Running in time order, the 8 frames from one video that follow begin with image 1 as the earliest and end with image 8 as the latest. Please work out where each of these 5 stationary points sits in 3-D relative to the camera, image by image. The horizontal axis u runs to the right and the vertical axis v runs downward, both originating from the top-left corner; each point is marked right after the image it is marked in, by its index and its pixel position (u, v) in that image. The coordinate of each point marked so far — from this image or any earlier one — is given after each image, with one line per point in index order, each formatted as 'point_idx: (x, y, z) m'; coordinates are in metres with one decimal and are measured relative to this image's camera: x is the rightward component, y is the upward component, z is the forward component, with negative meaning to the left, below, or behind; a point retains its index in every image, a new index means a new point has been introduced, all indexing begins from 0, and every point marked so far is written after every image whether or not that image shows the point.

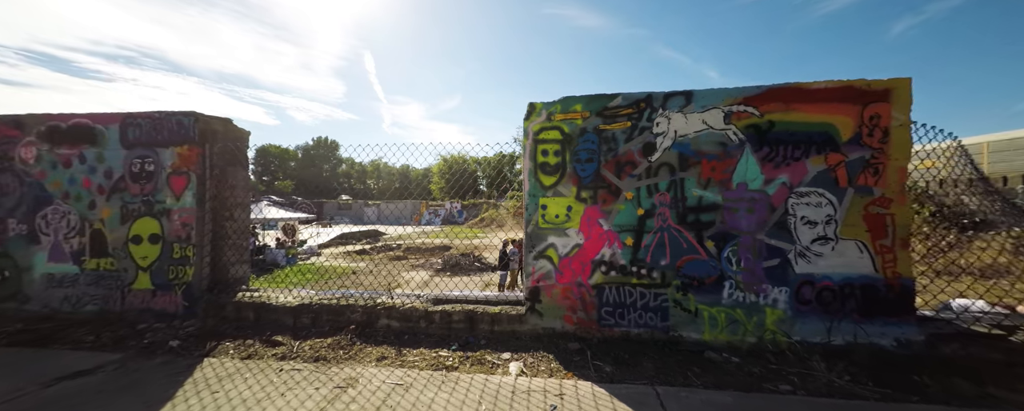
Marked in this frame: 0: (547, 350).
0: (+0.3, -1.1, +2.4) m
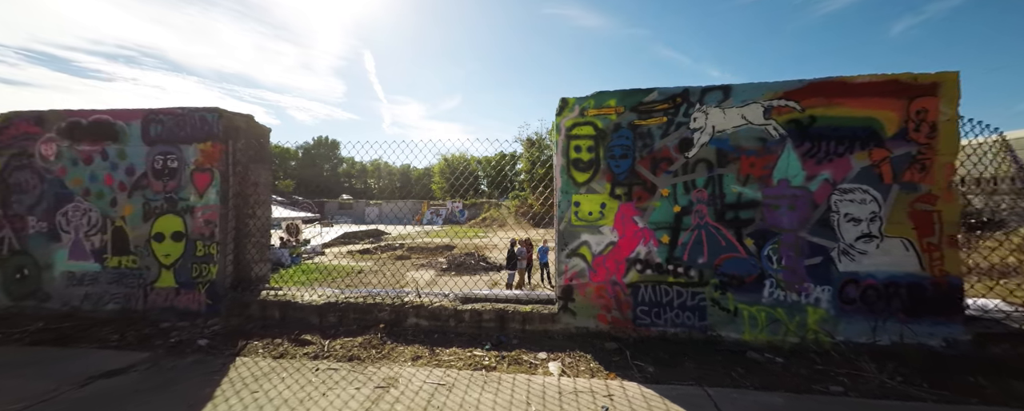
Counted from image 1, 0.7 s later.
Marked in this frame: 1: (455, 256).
0: (+0.6, -1.1, +2.3) m
1: (-3.1, -2.6, +15.6) m
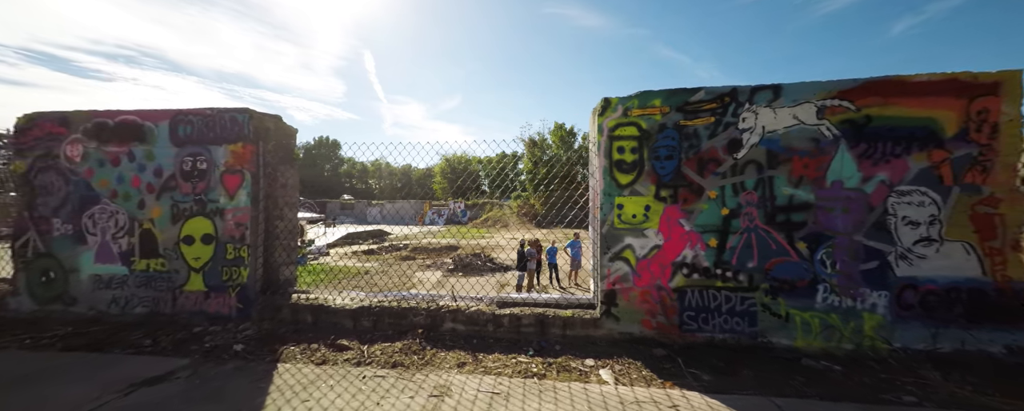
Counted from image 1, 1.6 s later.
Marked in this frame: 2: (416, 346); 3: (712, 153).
0: (+0.9, -1.1, +2.3) m
1: (-2.7, -2.7, +15.5) m
2: (-0.8, -1.1, +2.4) m
3: (+1.6, +0.4, +2.4) m
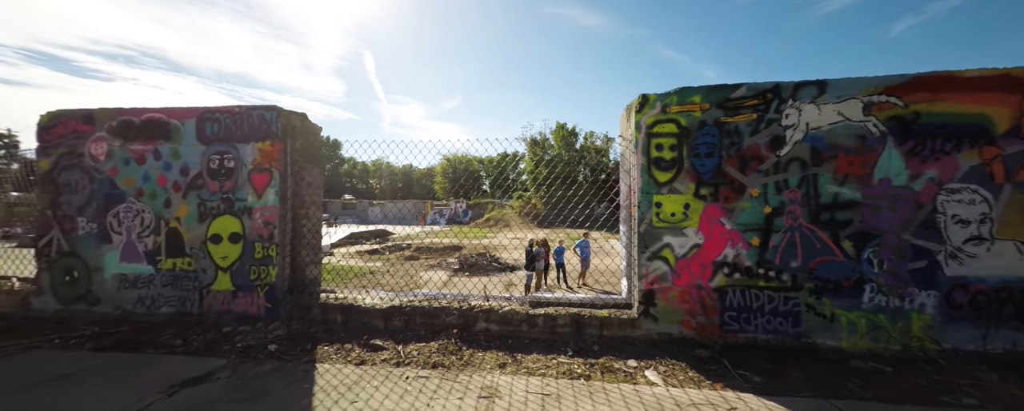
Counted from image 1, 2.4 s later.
0: (+1.2, -1.1, +2.2) m
1: (-2.3, -2.6, +15.5) m
2: (-0.5, -1.1, +2.4) m
3: (+1.9, +0.4, +2.3) m
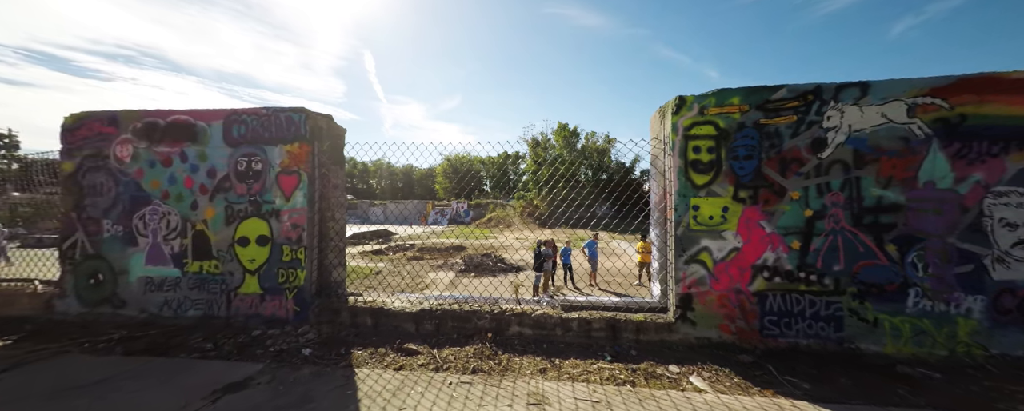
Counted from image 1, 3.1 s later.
0: (+1.5, -1.1, +2.2) m
1: (-2.0, -2.7, +15.5) m
2: (-0.2, -1.2, +2.4) m
3: (+2.2, +0.4, +2.3) m
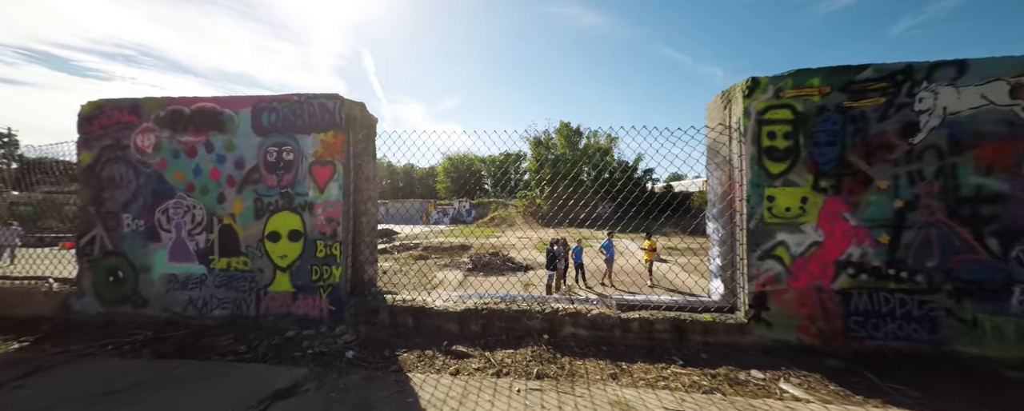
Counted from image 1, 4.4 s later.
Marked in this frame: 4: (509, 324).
0: (+1.9, -1.1, +2.0) m
1: (-1.6, -2.6, +15.3) m
2: (+0.2, -1.1, +2.2) m
3: (+2.6, +0.5, +2.1) m
4: (0.0, -1.0, +2.5) m
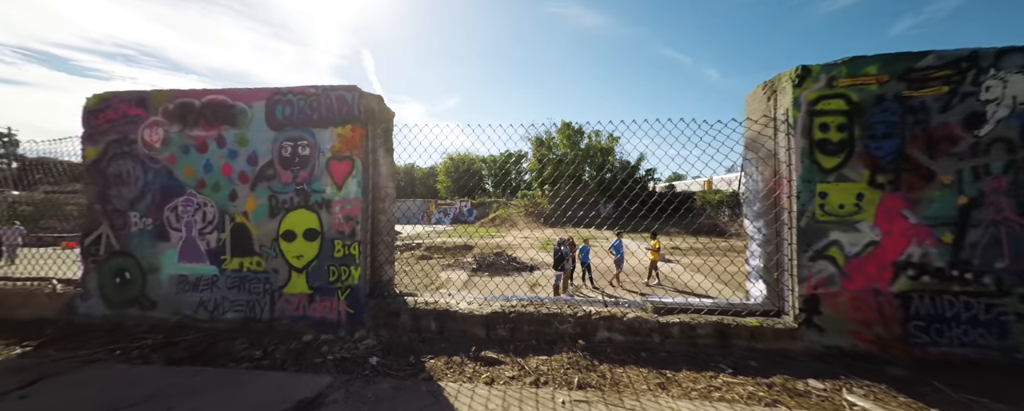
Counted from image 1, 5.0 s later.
0: (+2.2, -1.1, +1.9) m
1: (-1.3, -2.6, +15.2) m
2: (+0.5, -1.1, +2.1) m
3: (+2.8, +0.5, +2.0) m
4: (+0.2, -1.0, +2.3) m
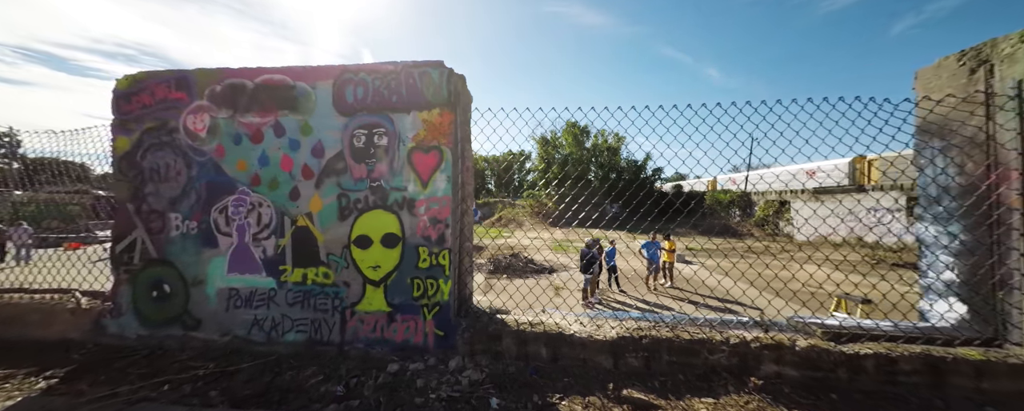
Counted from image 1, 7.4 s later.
0: (+3.0, -1.1, +1.4) m
1: (-0.3, -2.6, +14.7) m
2: (+1.4, -1.1, +1.6) m
3: (+3.7, +0.5, +1.5) m
4: (+1.1, -1.0, +1.9) m
